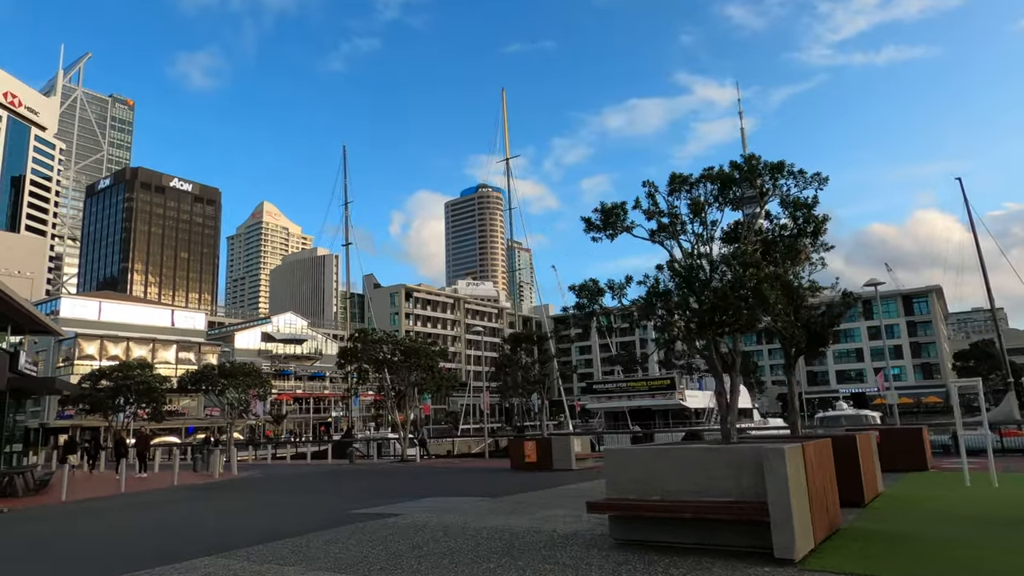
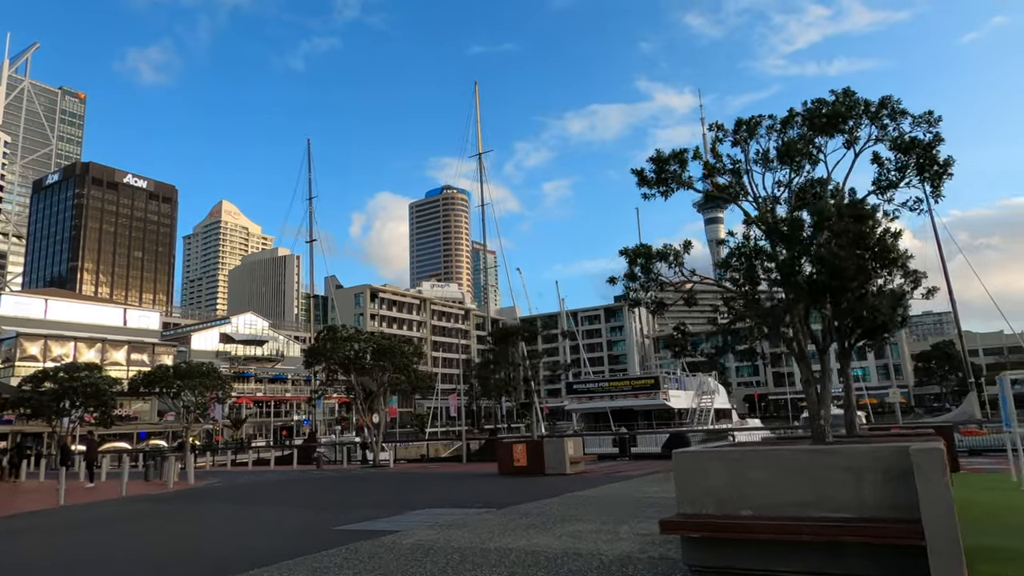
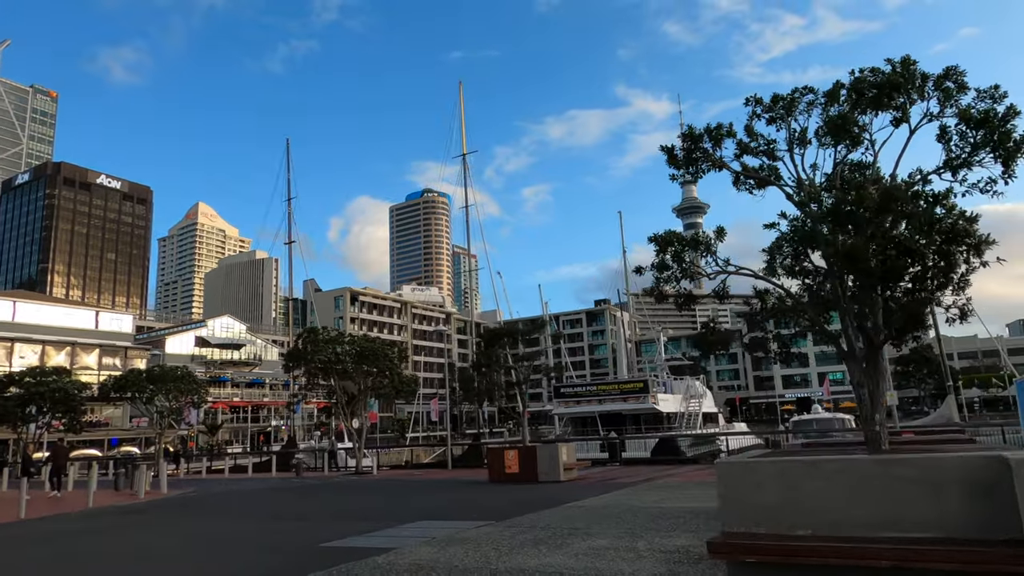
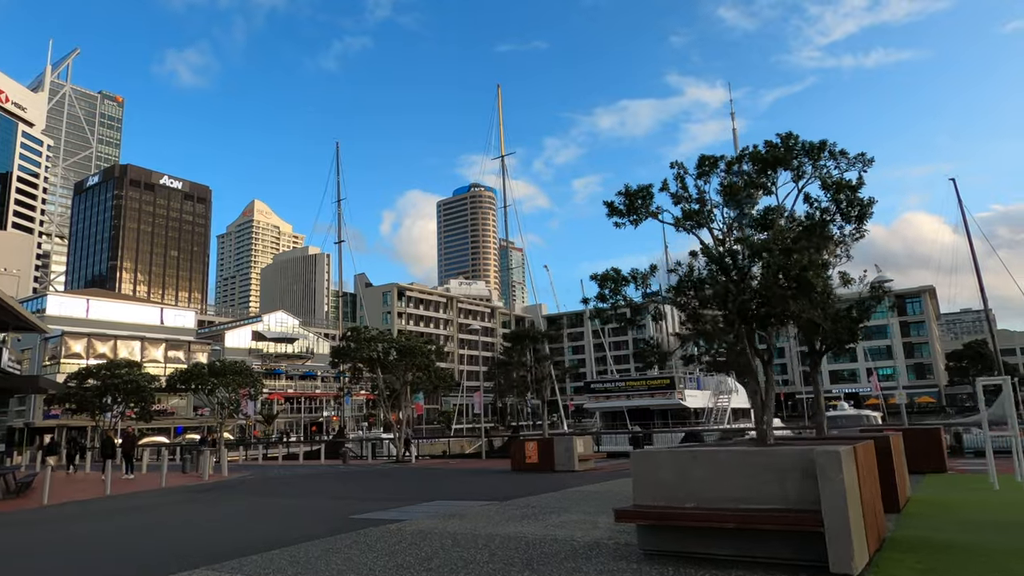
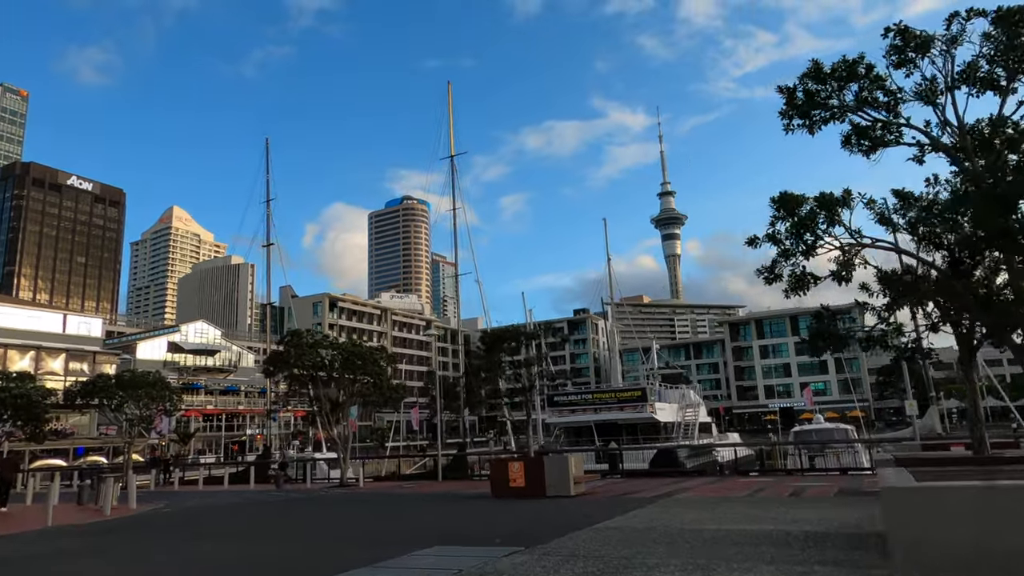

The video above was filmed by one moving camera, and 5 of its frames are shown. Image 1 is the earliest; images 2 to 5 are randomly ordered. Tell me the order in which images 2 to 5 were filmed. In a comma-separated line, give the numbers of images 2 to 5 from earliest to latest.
4, 2, 3, 5
